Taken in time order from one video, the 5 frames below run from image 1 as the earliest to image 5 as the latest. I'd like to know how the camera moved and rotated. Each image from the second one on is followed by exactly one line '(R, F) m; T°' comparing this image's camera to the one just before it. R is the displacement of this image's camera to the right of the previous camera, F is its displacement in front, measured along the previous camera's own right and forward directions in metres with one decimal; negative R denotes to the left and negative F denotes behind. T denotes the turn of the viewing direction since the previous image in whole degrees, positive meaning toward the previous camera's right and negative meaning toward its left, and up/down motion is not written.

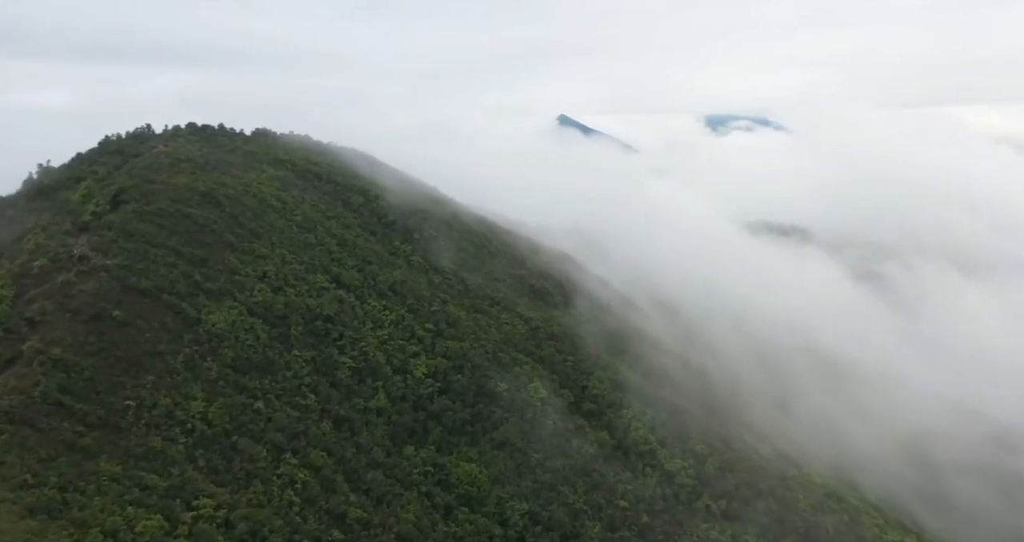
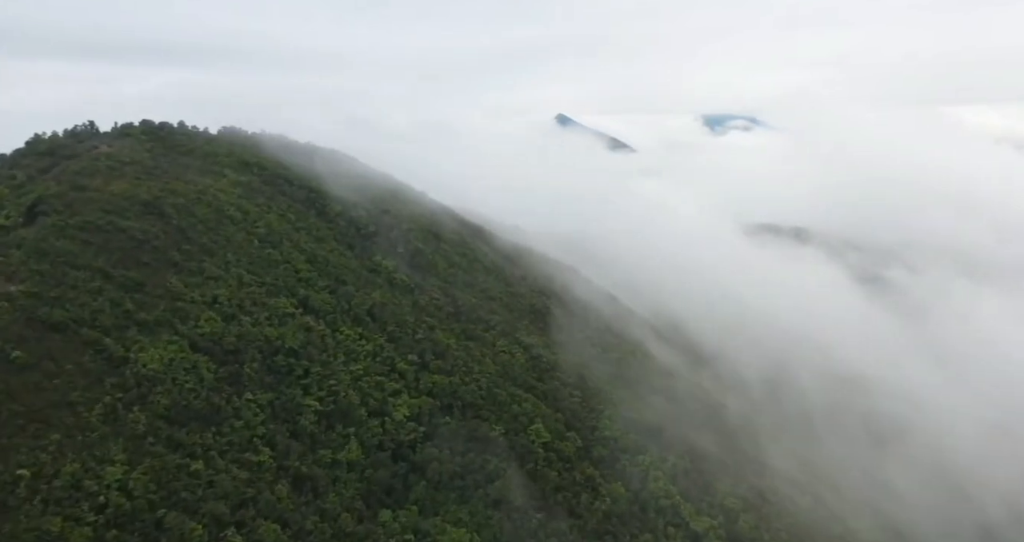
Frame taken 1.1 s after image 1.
(+0.1, +6.8) m; 0°
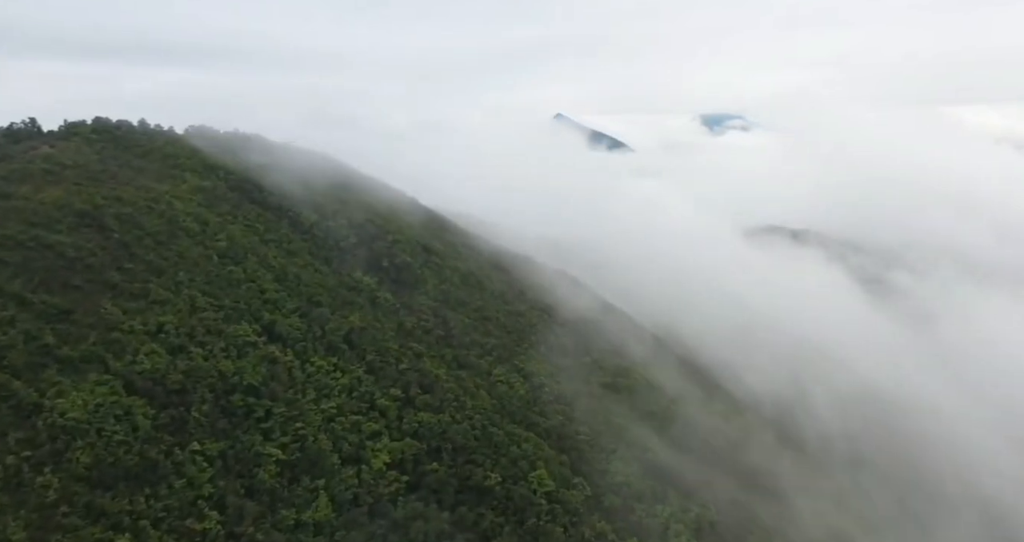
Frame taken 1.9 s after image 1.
(+0.1, +5.4) m; 0°
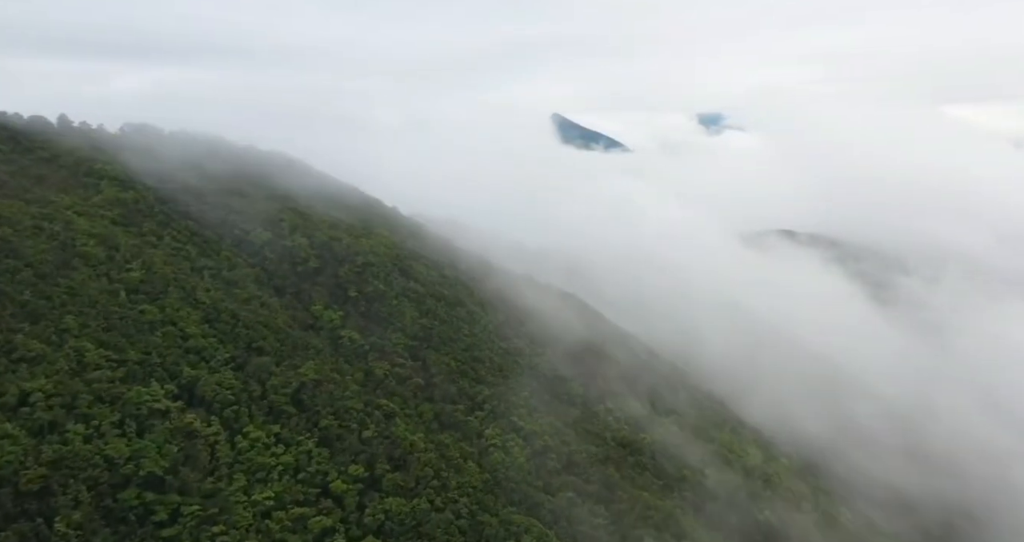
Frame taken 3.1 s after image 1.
(+0.1, +8.1) m; 0°
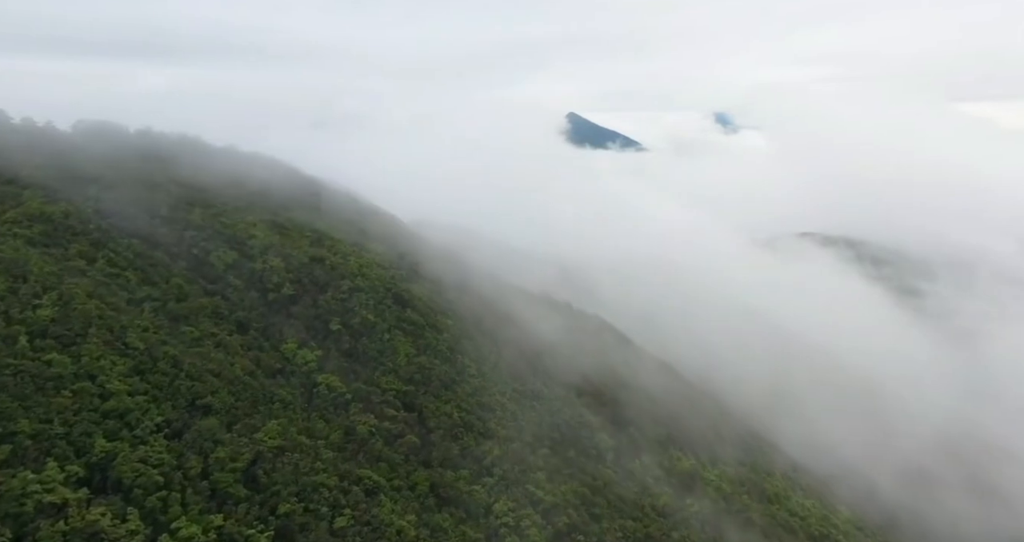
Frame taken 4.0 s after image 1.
(-0.1, +6.4) m; -1°
